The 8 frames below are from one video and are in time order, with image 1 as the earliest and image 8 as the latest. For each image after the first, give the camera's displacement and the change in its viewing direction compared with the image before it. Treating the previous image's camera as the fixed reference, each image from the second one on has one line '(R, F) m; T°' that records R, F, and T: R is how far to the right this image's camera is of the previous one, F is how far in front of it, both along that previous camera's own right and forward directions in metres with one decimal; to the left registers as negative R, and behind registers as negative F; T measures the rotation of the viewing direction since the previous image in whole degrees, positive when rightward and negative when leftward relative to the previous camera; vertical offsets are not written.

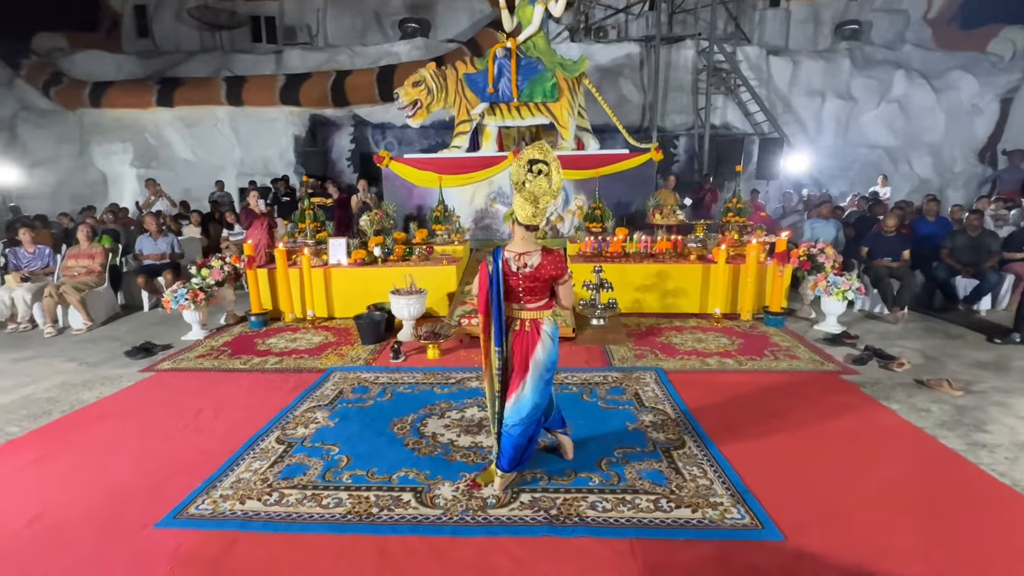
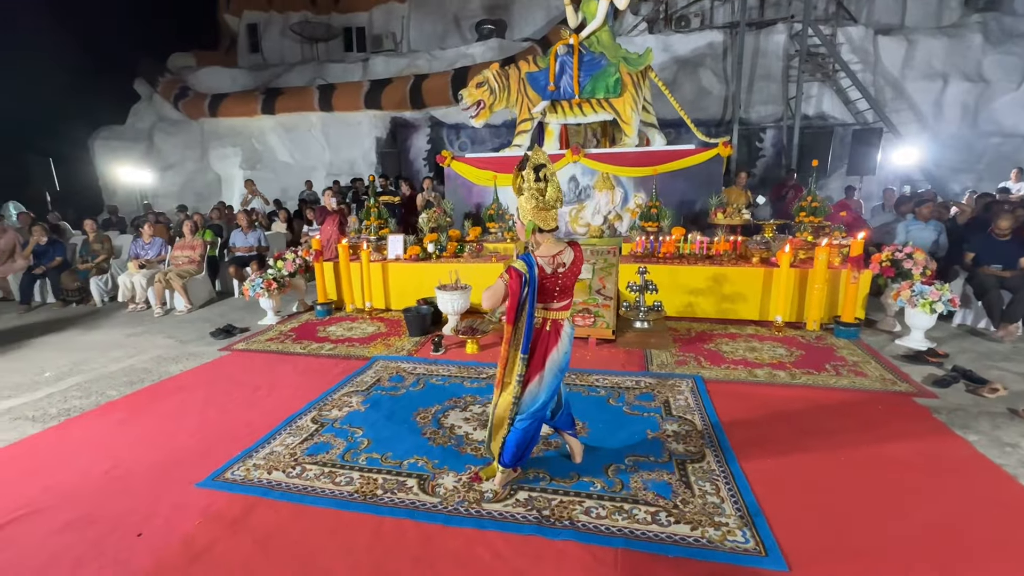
(+0.4, 0.0) m; -10°
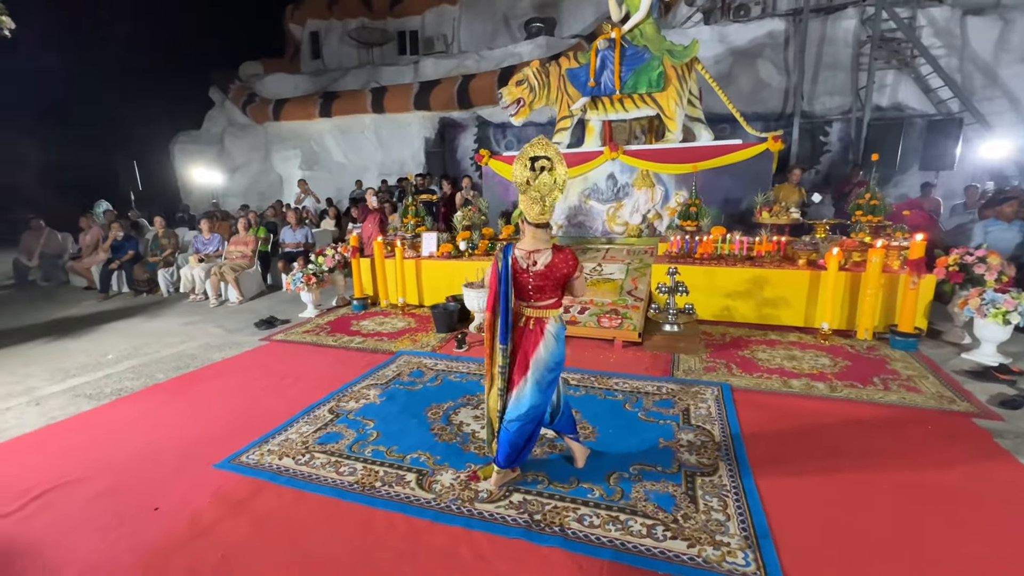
(+0.3, +0.1) m; -6°
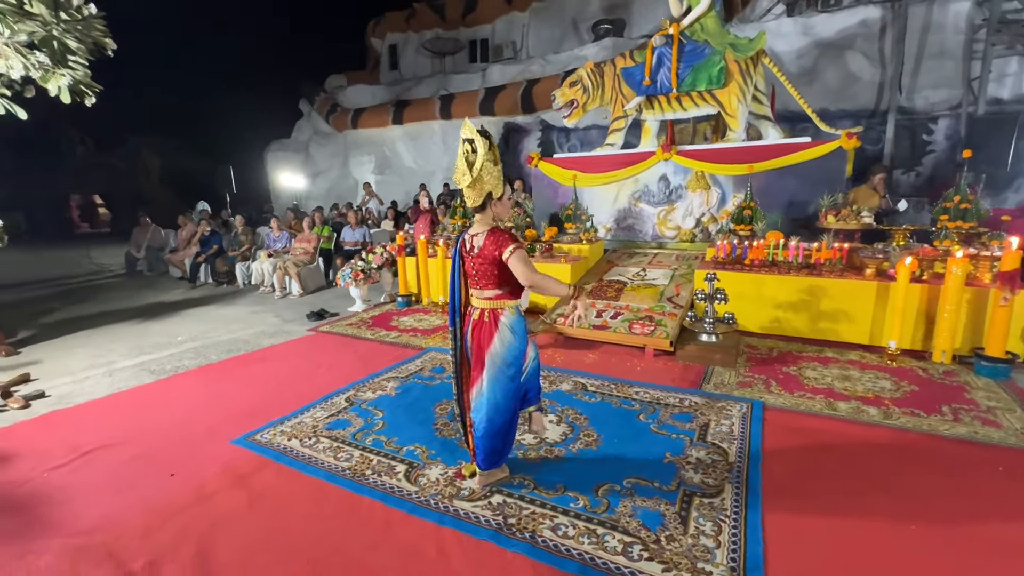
(+0.4, +0.1) m; -9°
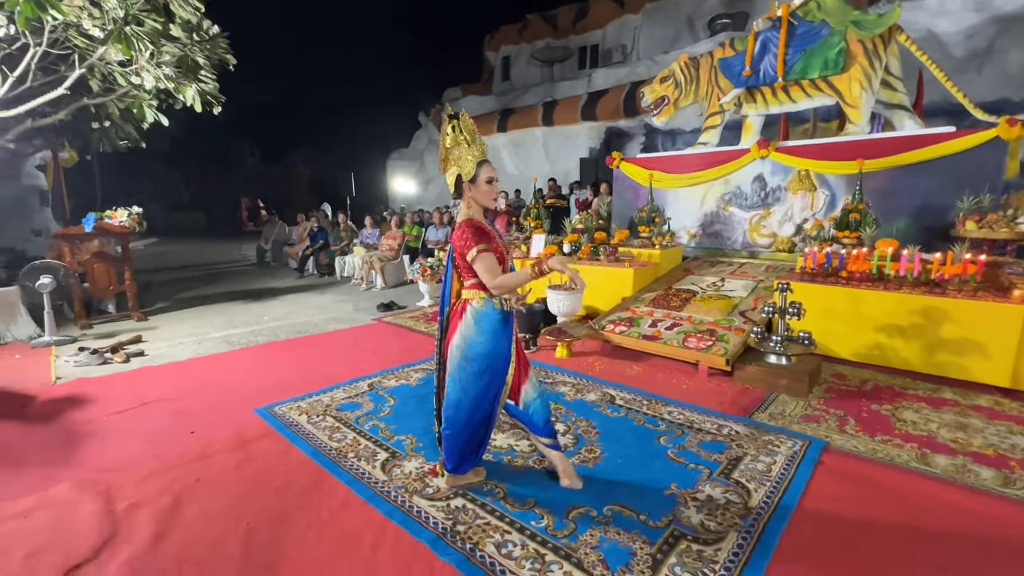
(+0.6, +0.3) m; -14°
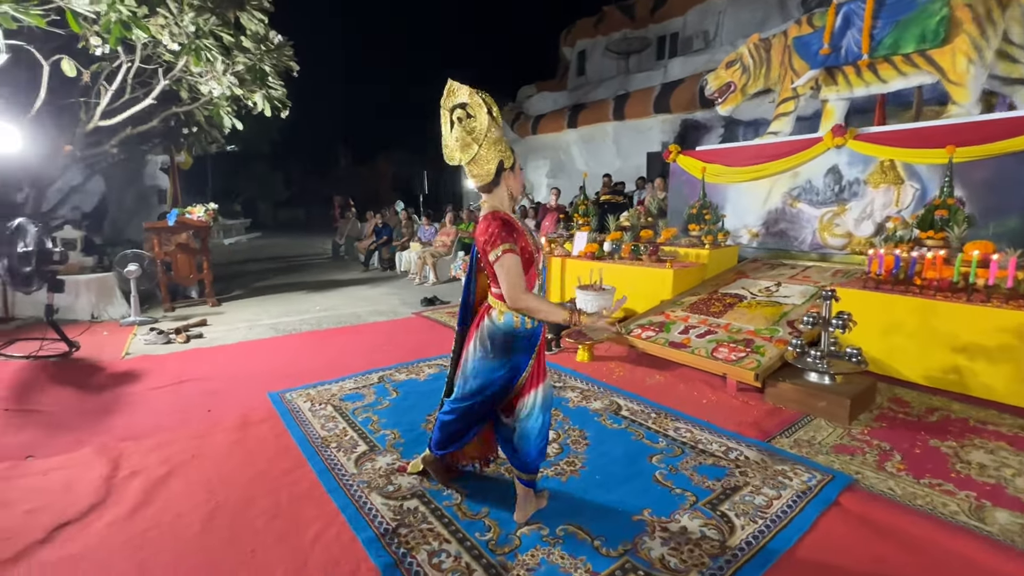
(+0.5, +0.2) m; -10°
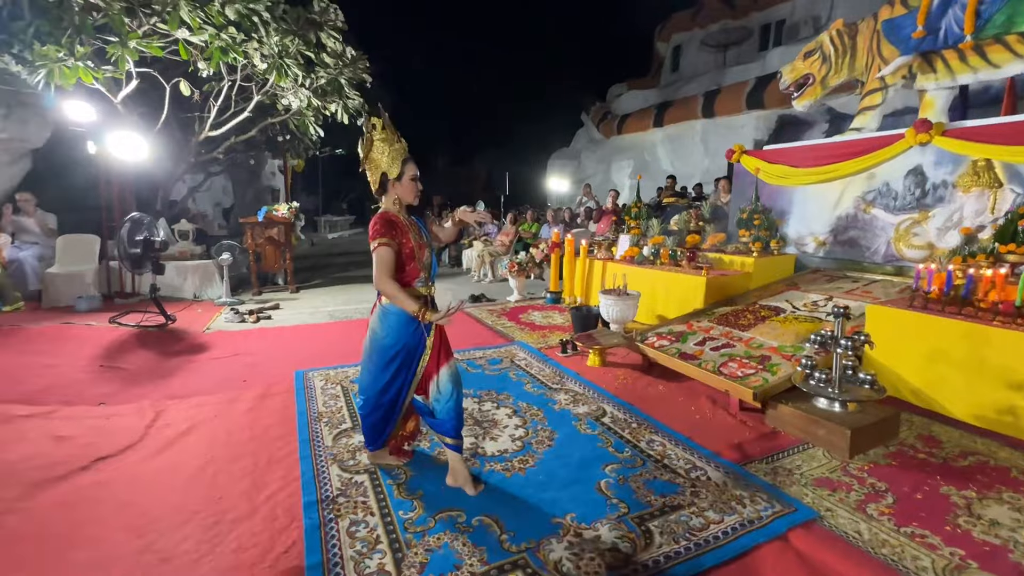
(+0.7, 0.0) m; -12°
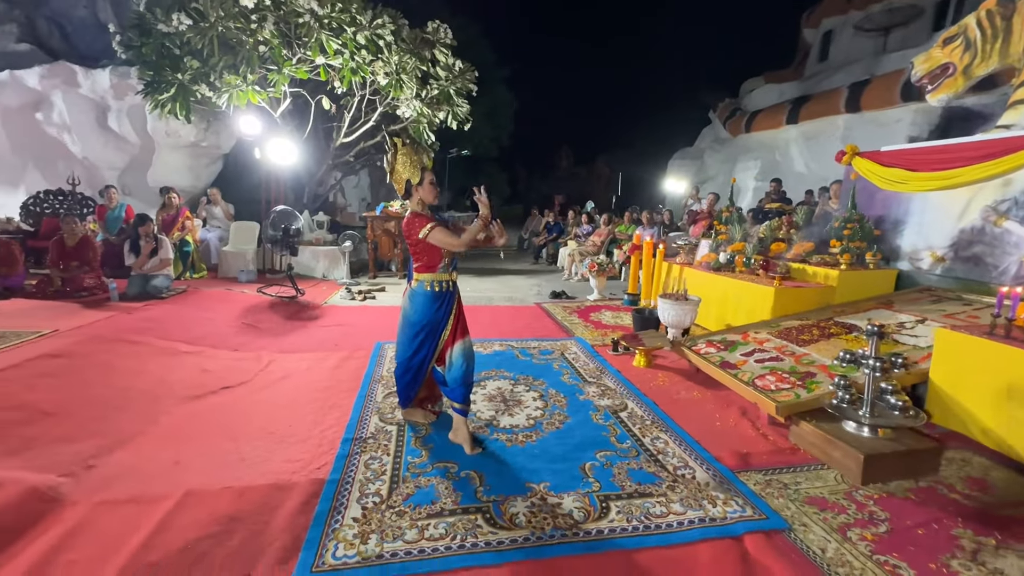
(+0.6, -0.2) m; -15°
